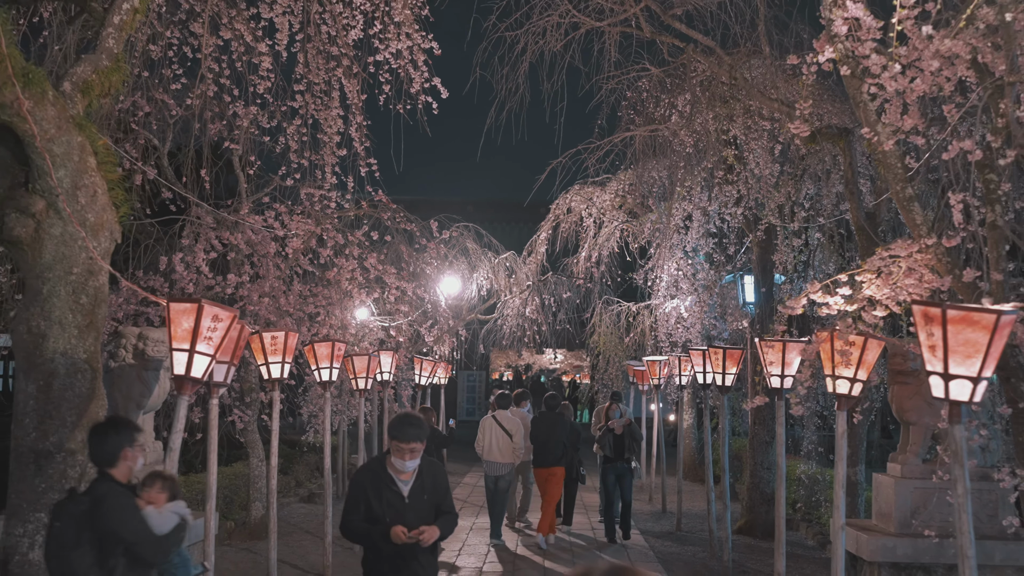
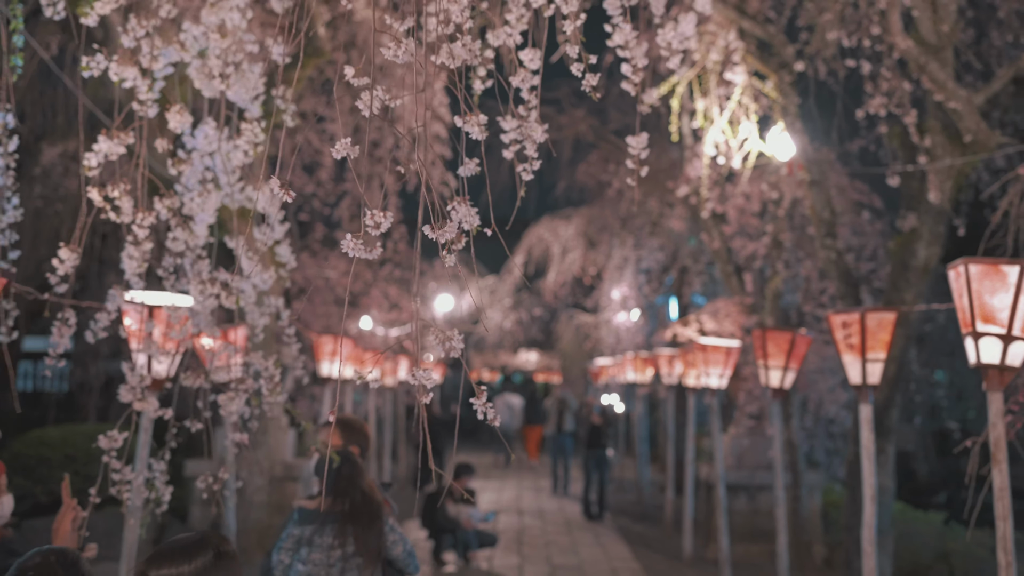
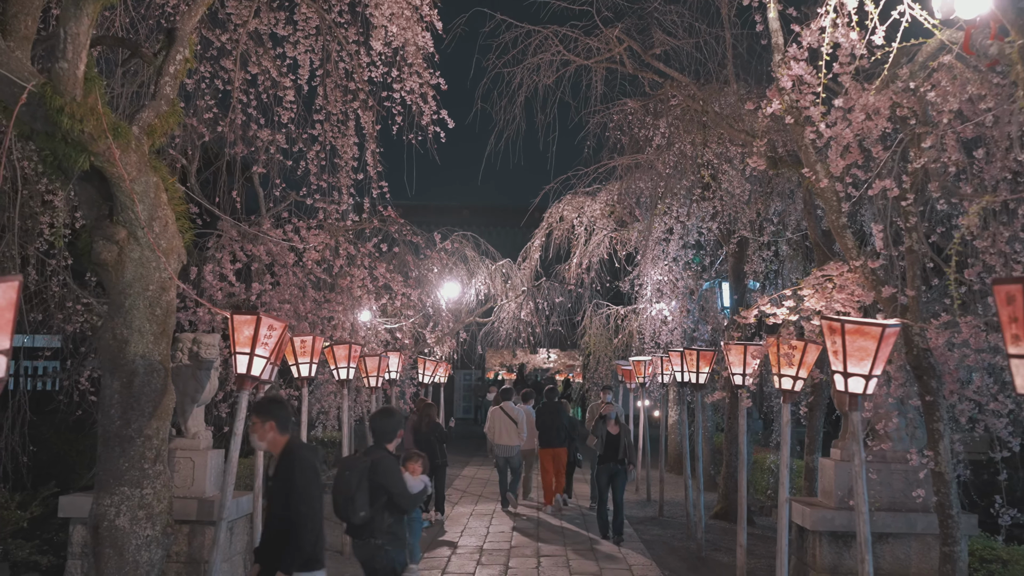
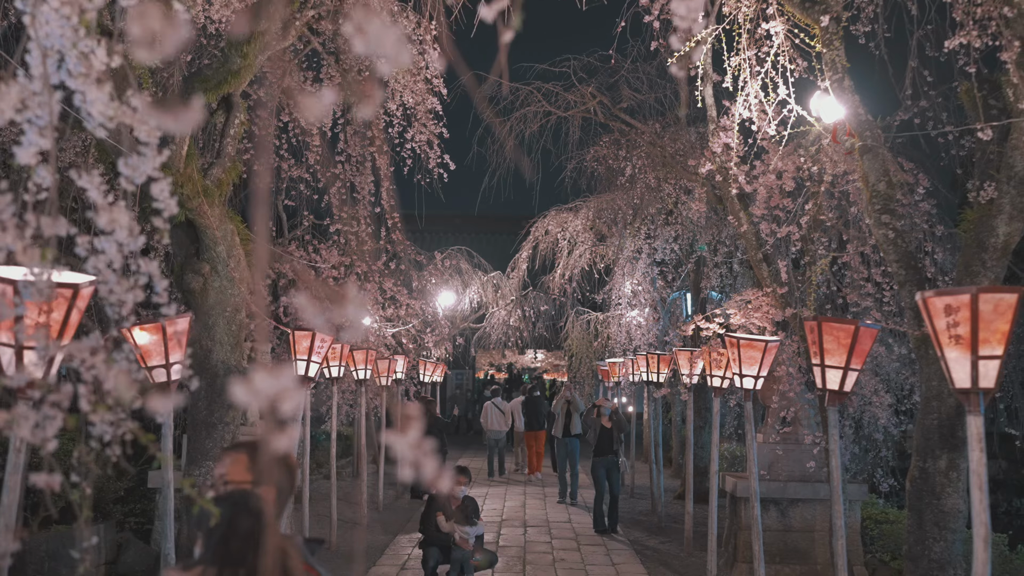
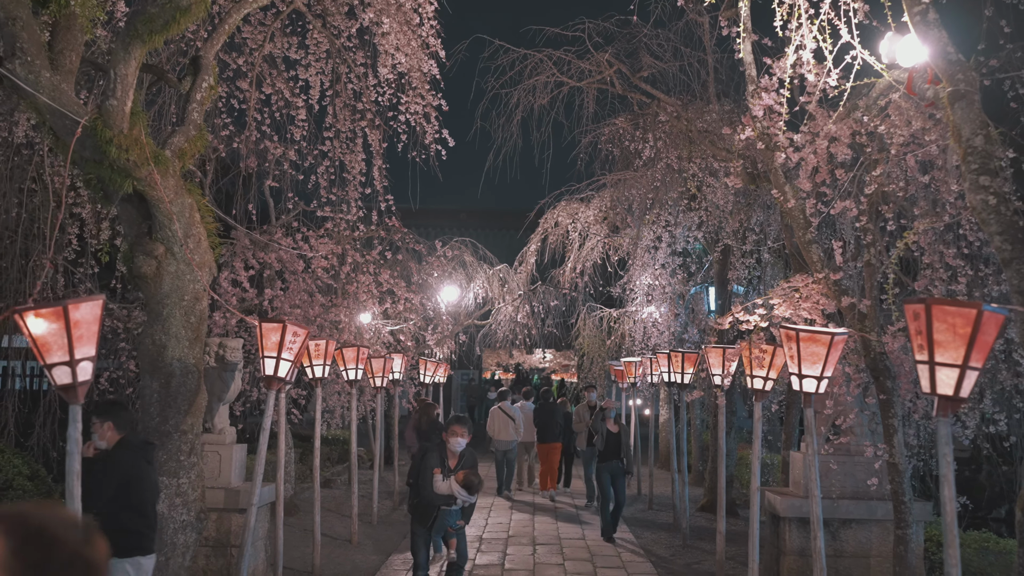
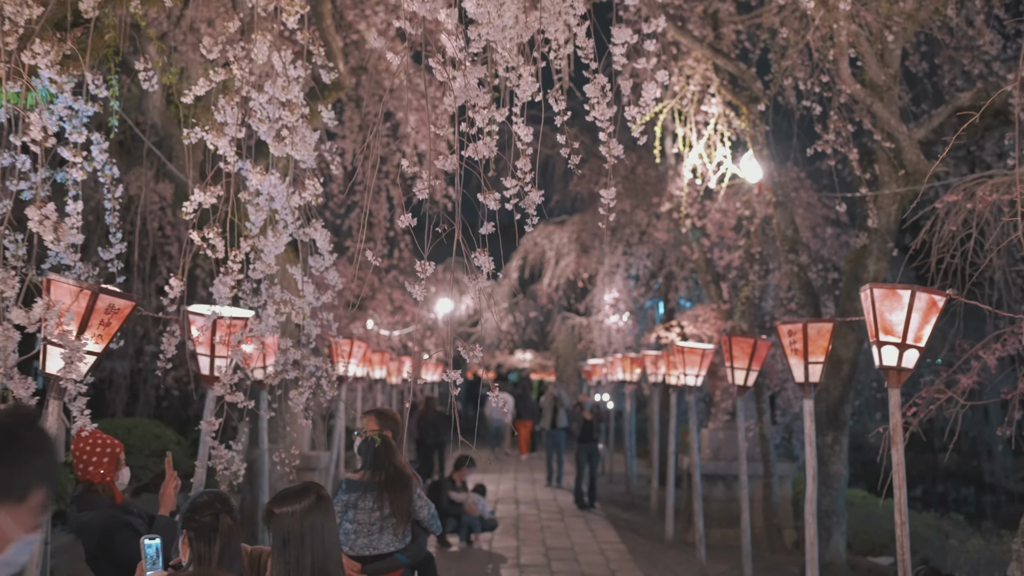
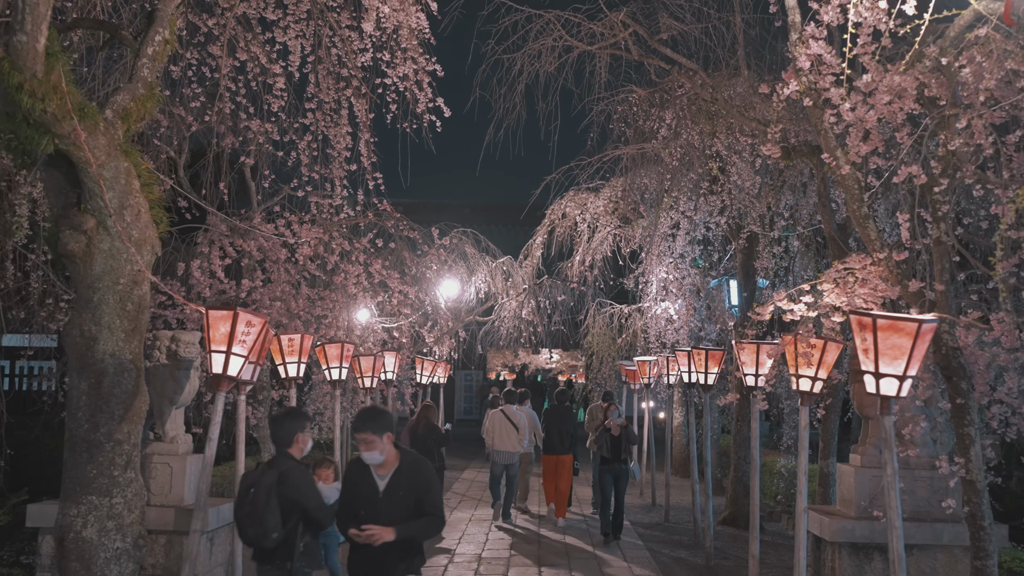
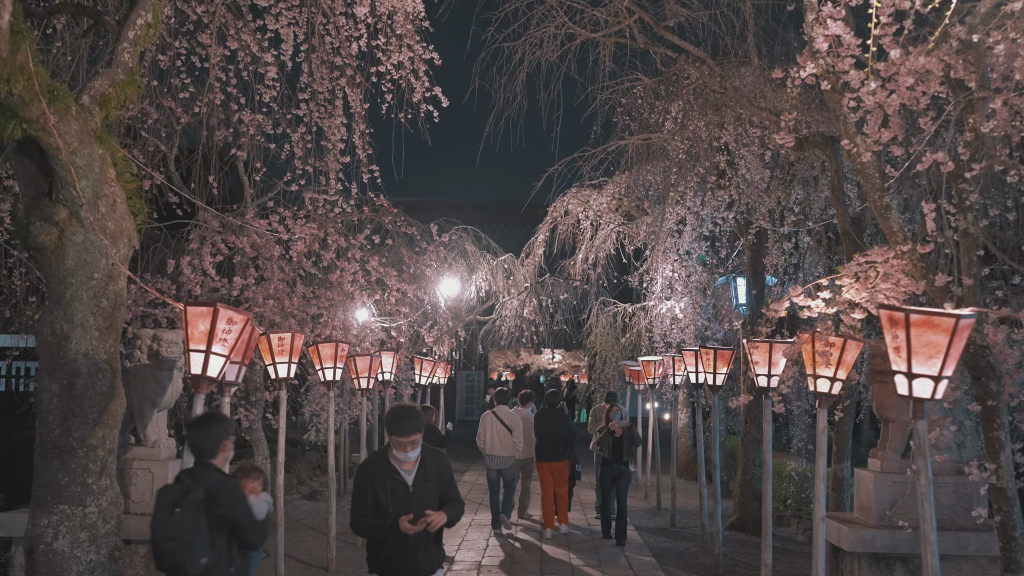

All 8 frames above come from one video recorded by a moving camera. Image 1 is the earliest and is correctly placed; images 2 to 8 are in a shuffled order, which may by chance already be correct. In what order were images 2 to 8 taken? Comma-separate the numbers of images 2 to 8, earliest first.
8, 7, 3, 5, 4, 2, 6
